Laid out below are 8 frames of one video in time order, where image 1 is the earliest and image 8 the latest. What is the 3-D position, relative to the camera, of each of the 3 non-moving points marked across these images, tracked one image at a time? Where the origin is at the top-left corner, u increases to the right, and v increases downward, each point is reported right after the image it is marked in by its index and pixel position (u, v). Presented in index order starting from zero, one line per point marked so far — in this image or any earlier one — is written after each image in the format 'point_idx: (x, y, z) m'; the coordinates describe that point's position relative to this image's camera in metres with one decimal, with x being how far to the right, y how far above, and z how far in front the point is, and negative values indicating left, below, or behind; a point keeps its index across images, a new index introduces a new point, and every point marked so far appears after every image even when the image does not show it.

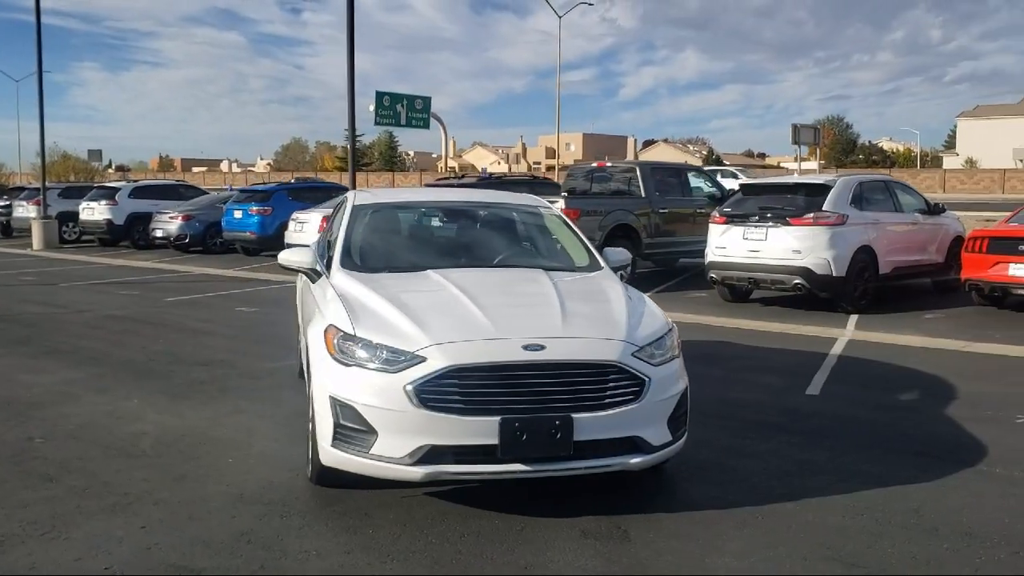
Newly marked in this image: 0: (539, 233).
0: (+0.3, +0.4, +6.8) m
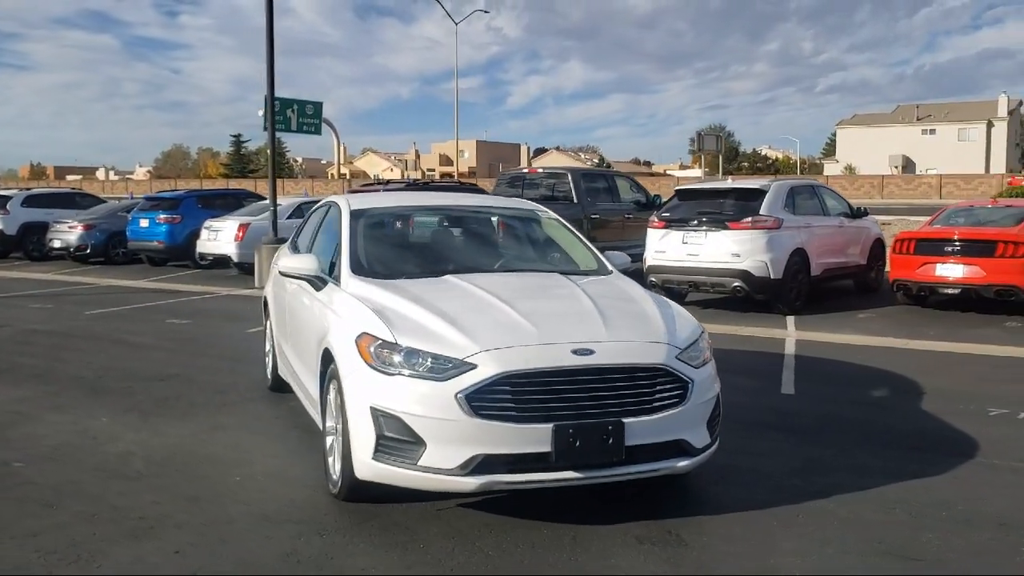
0: (+0.3, +0.4, +6.7) m
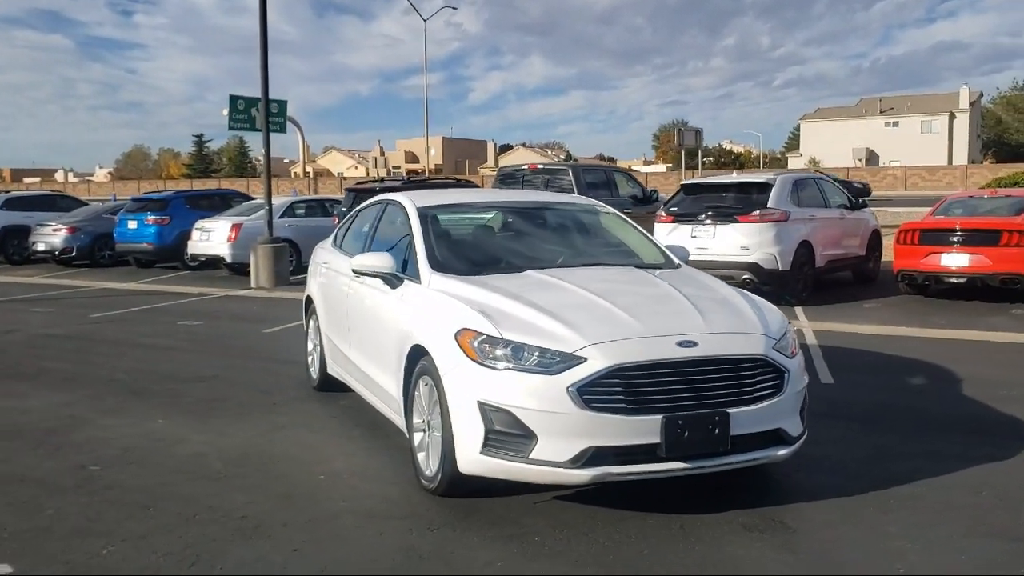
0: (+0.7, +0.4, +6.8) m
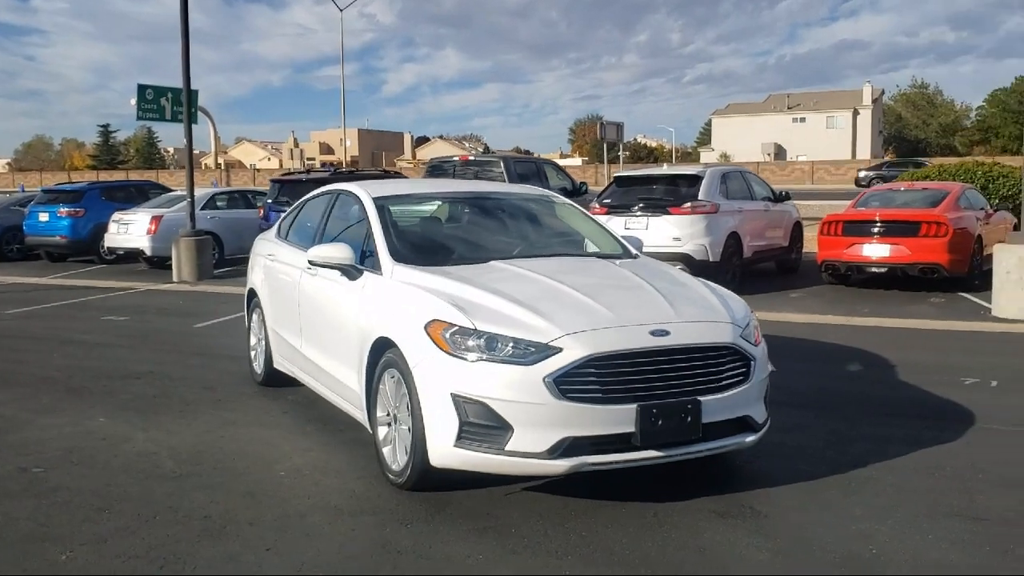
0: (+0.4, +0.5, +6.8) m
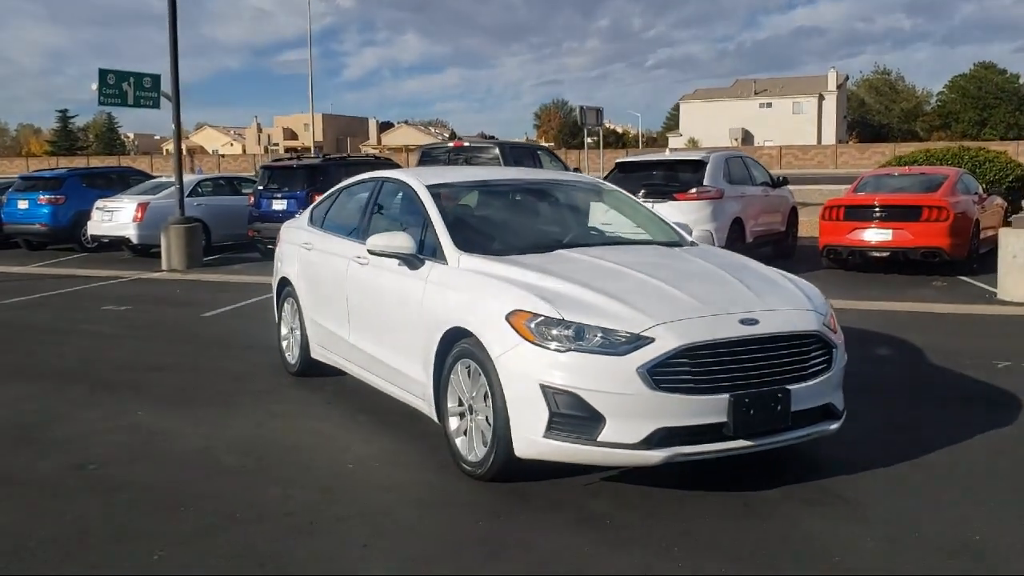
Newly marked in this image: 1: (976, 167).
0: (+0.7, +0.6, +6.7) m
1: (+9.2, +2.4, +19.5) m
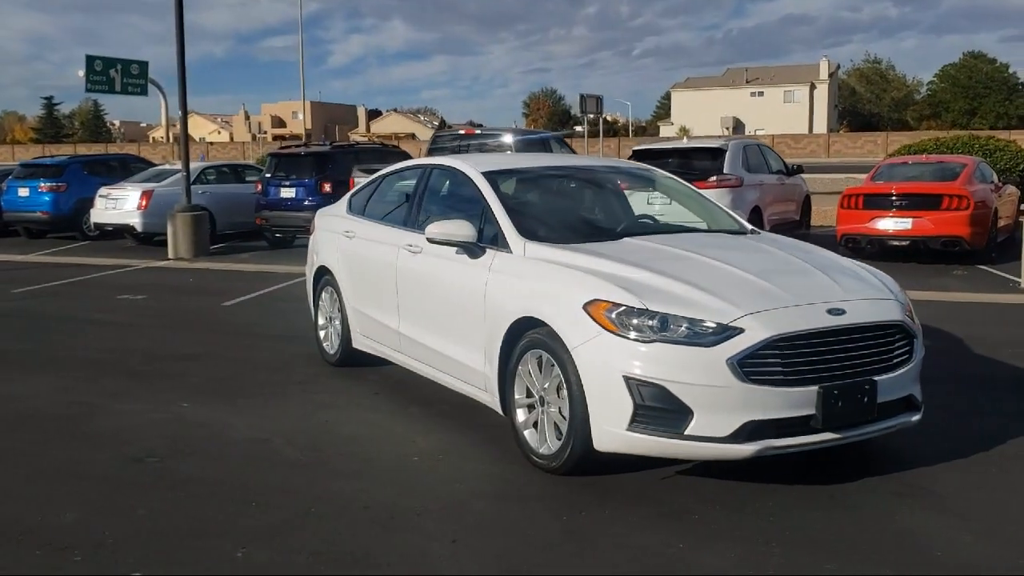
0: (+1.0, +0.6, +6.6) m
1: (+9.4, +2.6, +19.4) m
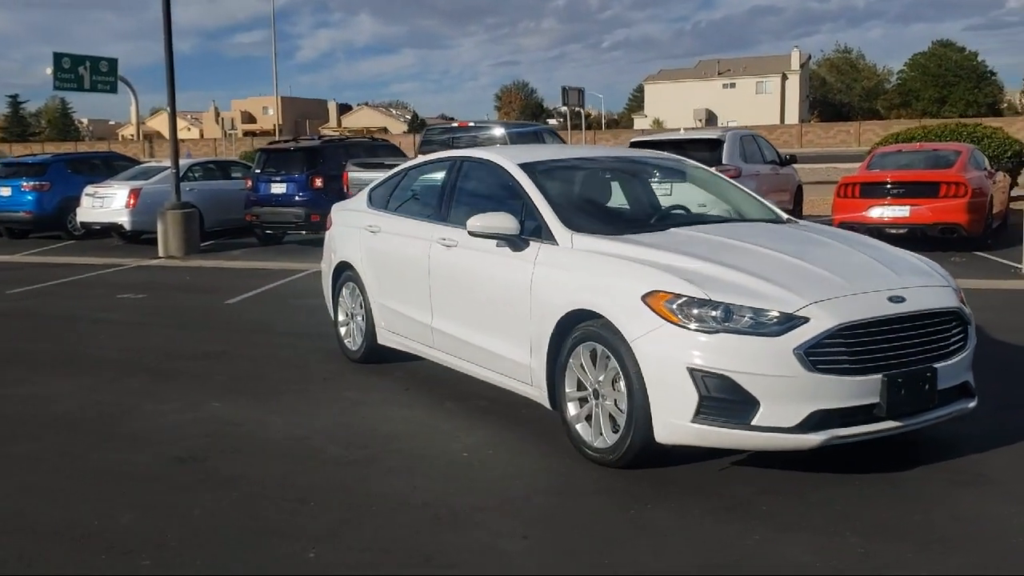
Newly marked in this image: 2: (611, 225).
0: (+1.3, +0.7, +6.6) m
1: (+9.3, +2.9, +19.6) m
2: (+0.6, +0.4, +5.6) m
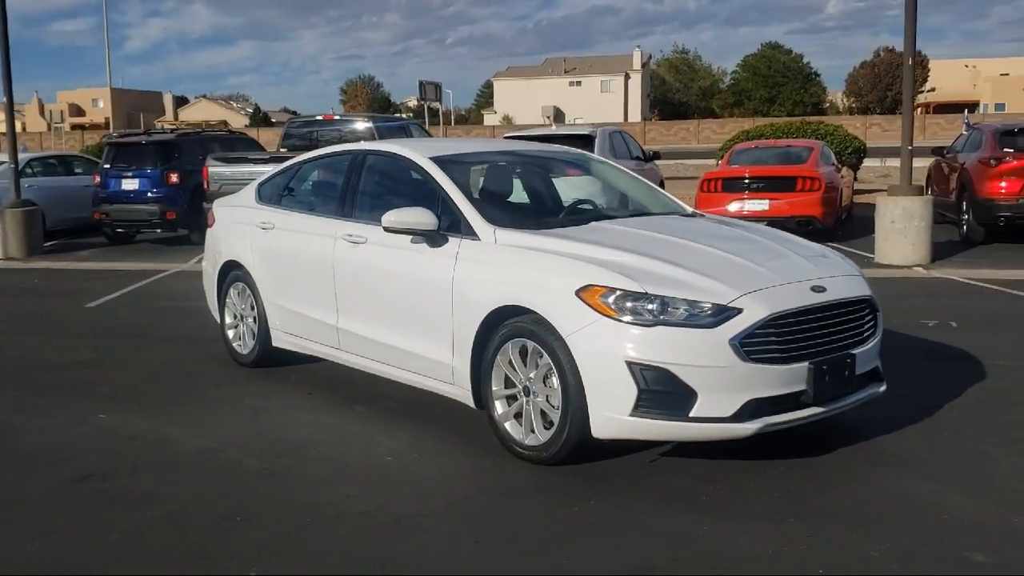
0: (+0.6, +0.7, +6.6) m
1: (+6.5, +3.1, +20.7) m
2: (+0.1, +0.4, +5.6) m
